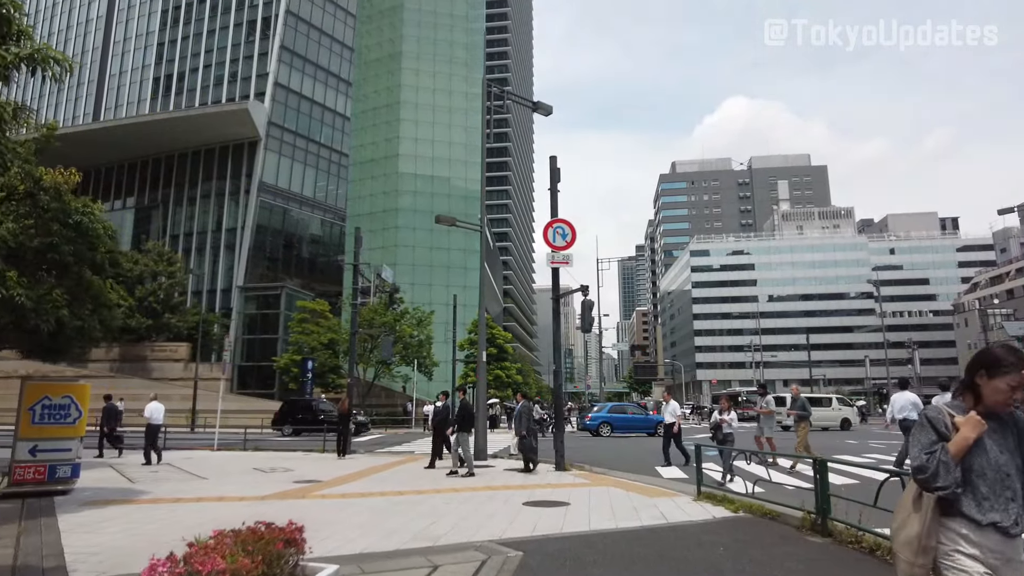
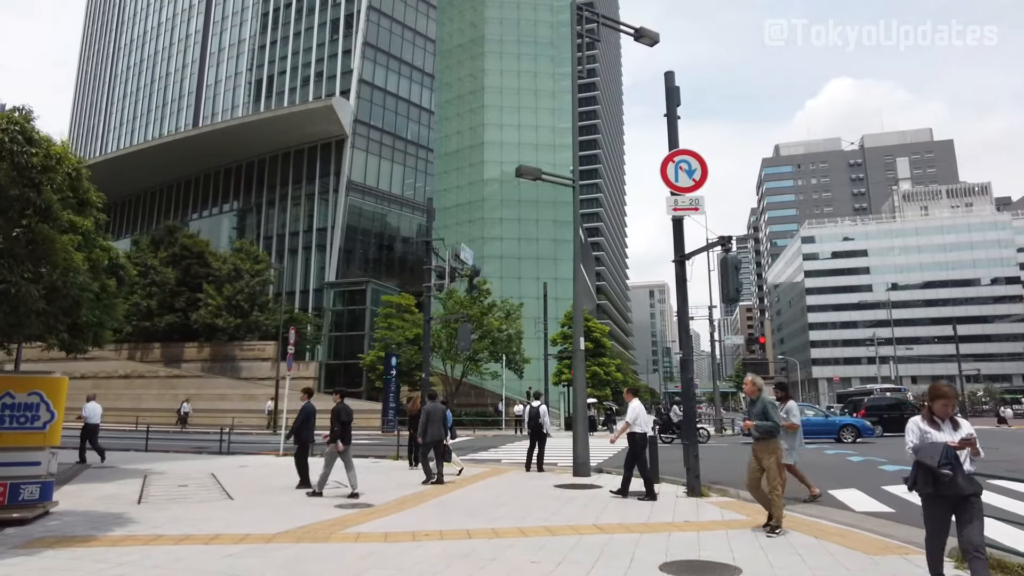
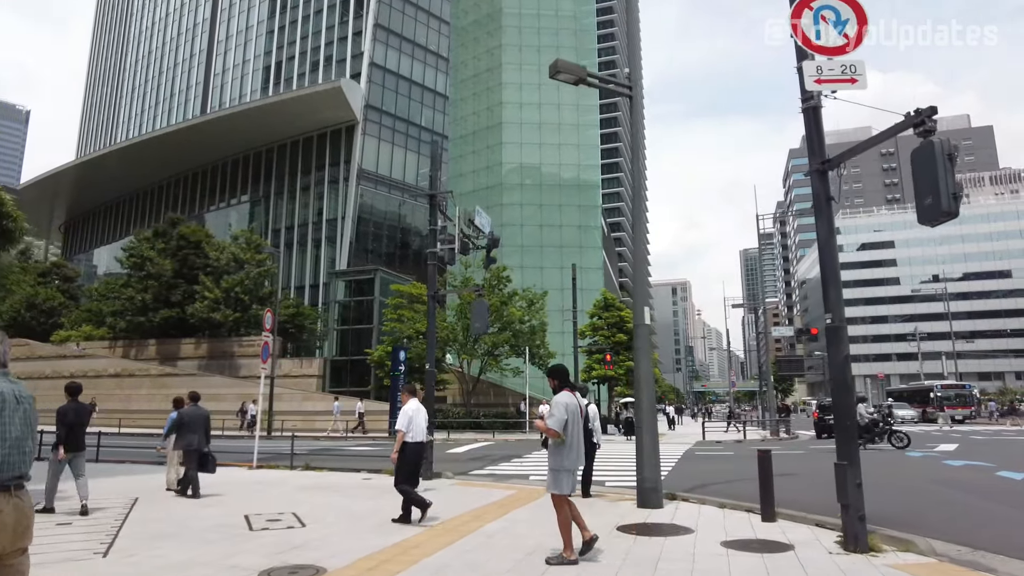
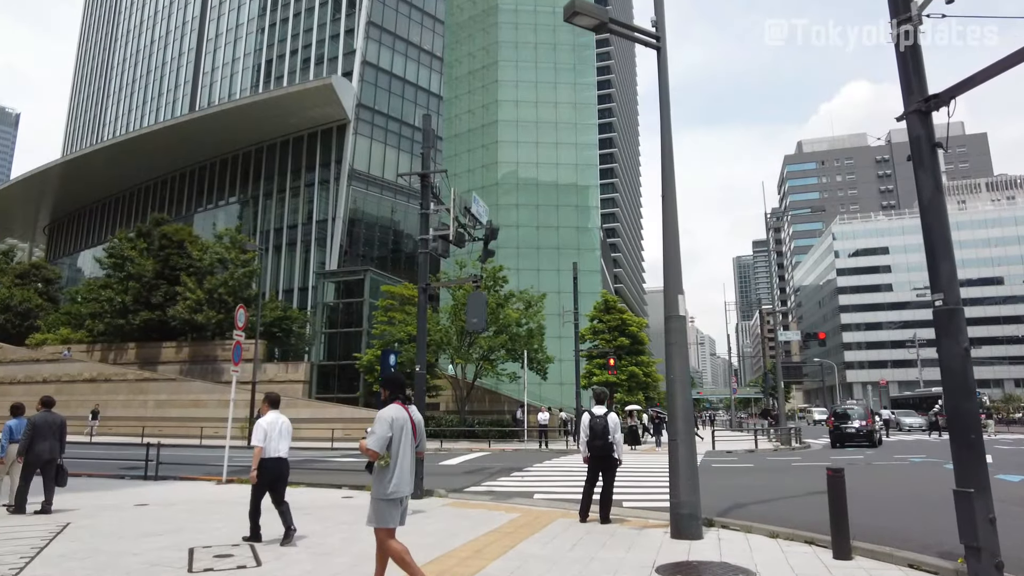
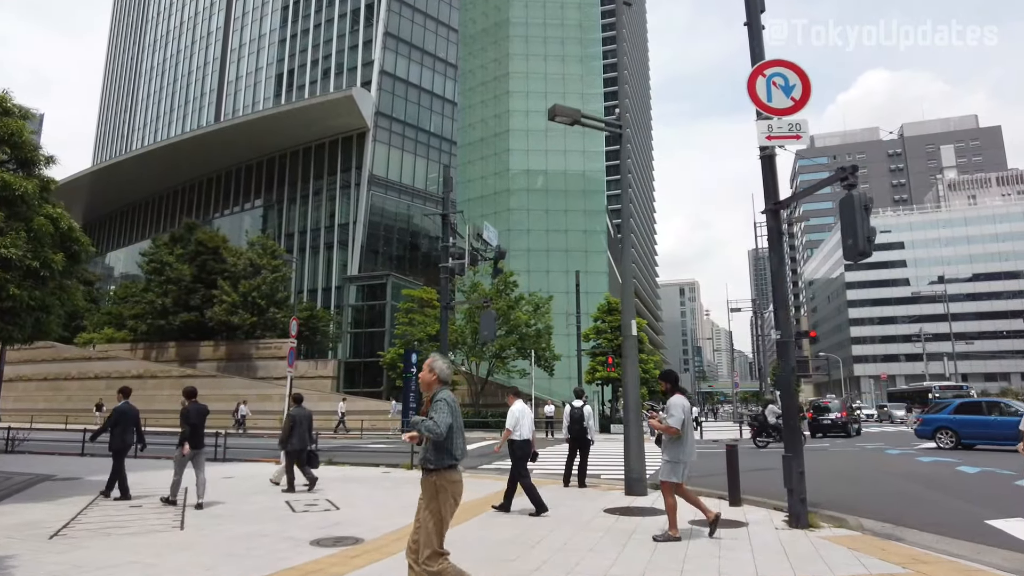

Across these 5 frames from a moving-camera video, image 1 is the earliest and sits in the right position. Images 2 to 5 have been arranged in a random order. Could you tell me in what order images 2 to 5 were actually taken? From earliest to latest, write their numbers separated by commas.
2, 5, 3, 4
